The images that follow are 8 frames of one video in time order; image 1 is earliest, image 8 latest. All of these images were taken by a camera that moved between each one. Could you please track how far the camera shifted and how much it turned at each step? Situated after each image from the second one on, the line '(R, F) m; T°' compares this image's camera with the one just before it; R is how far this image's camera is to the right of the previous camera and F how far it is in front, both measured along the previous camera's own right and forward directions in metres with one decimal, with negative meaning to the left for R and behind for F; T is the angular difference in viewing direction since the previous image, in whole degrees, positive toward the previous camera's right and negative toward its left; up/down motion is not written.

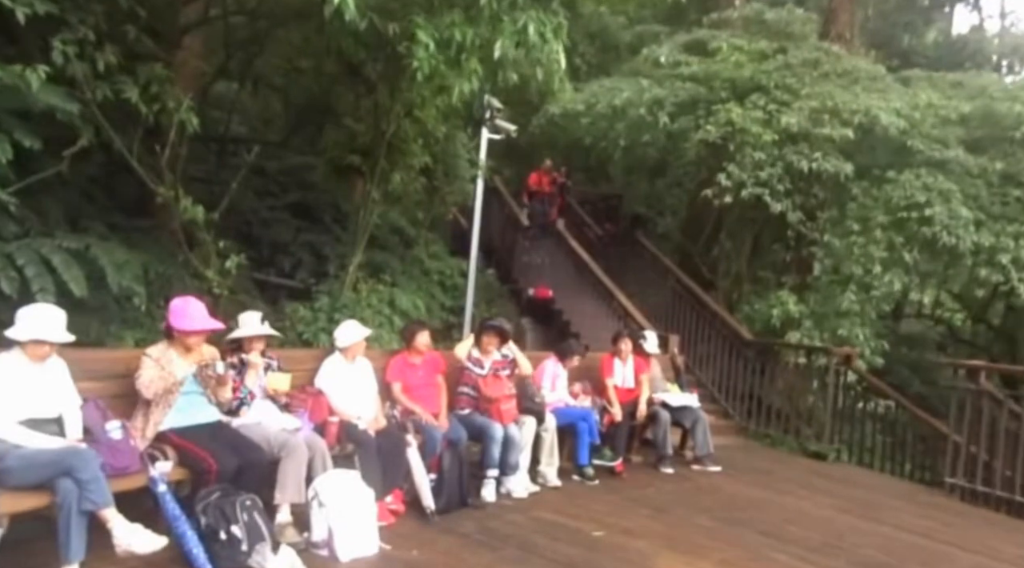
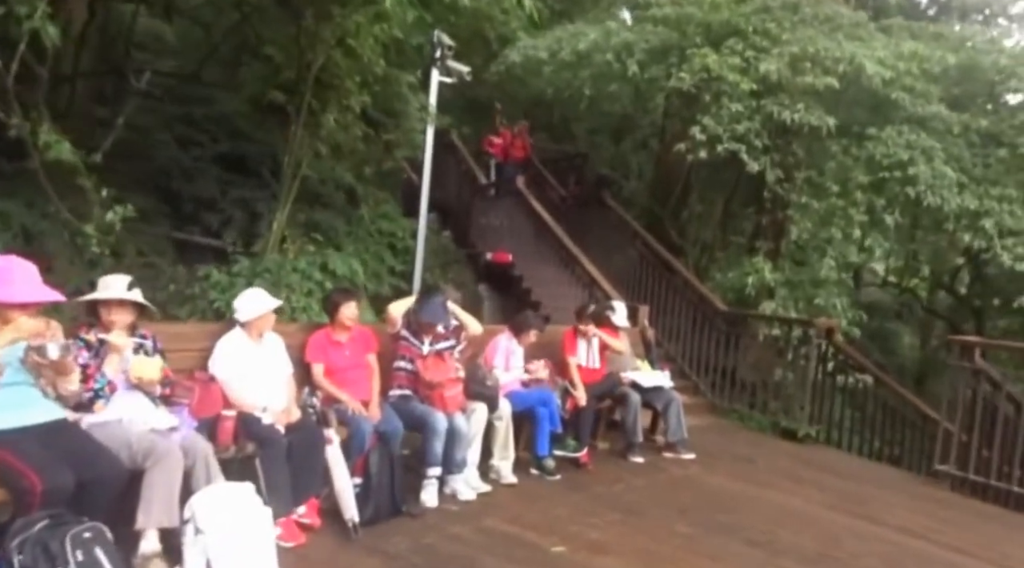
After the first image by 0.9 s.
(+0.1, +0.9) m; +3°
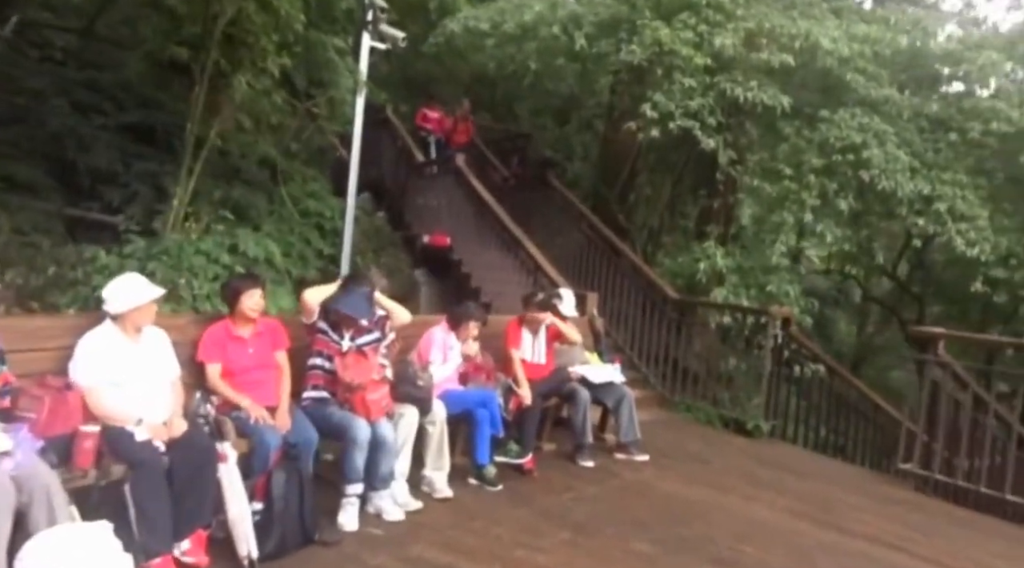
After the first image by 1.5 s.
(0.0, +0.6) m; +4°
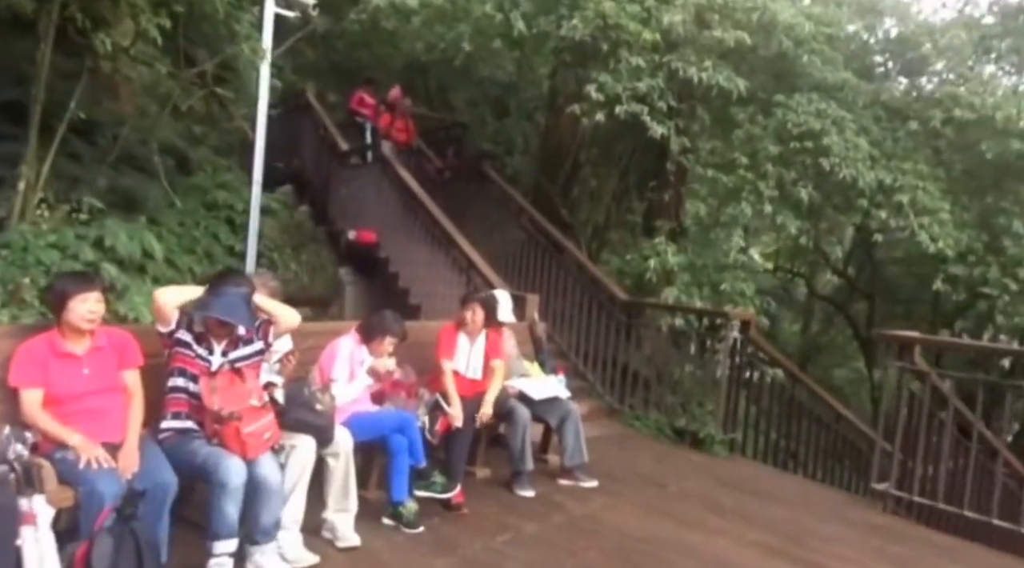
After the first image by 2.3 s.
(+0.1, +0.8) m; +4°
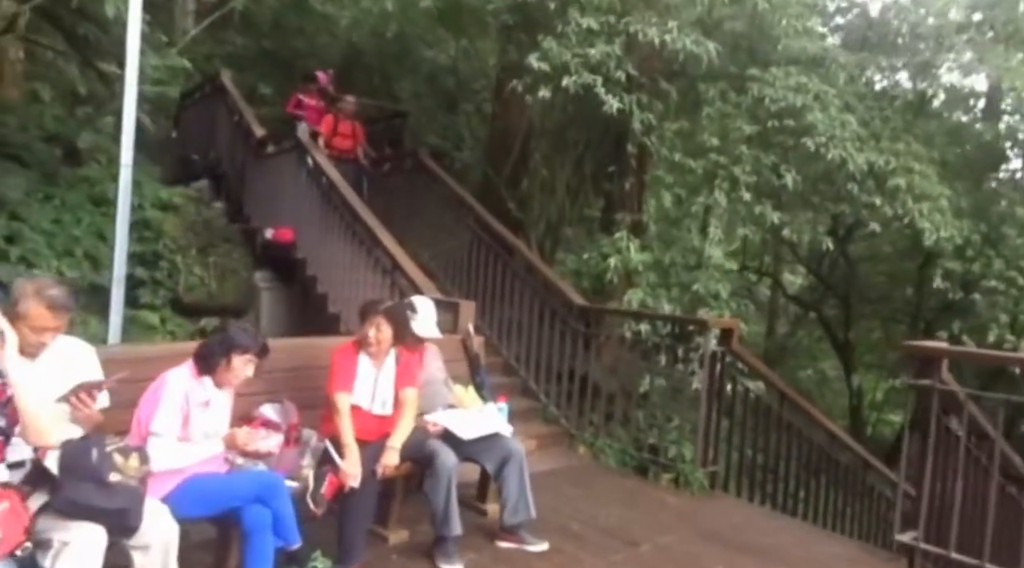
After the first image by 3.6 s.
(+0.2, +1.1) m; +3°
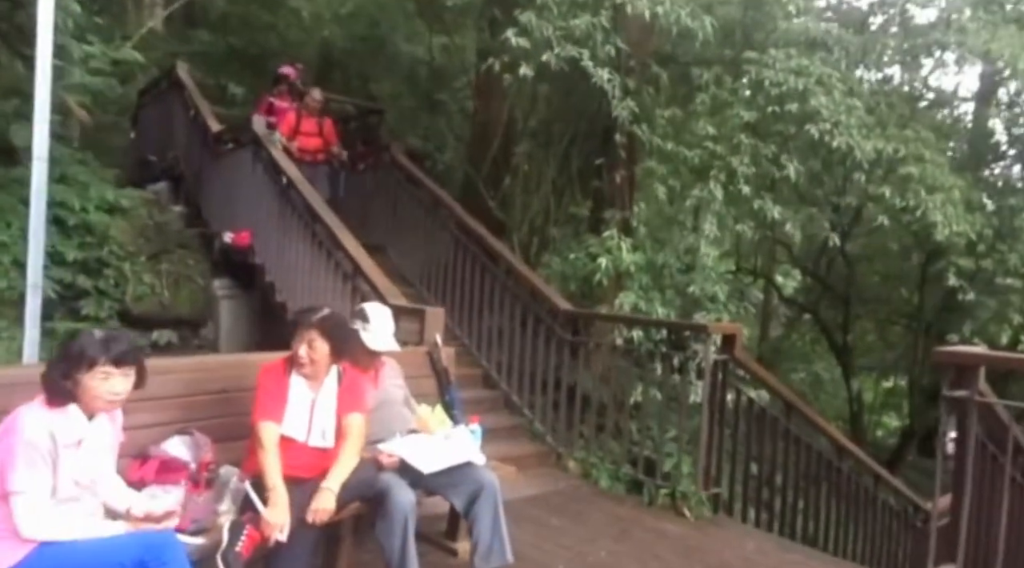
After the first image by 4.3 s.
(+0.1, +0.6) m; +1°
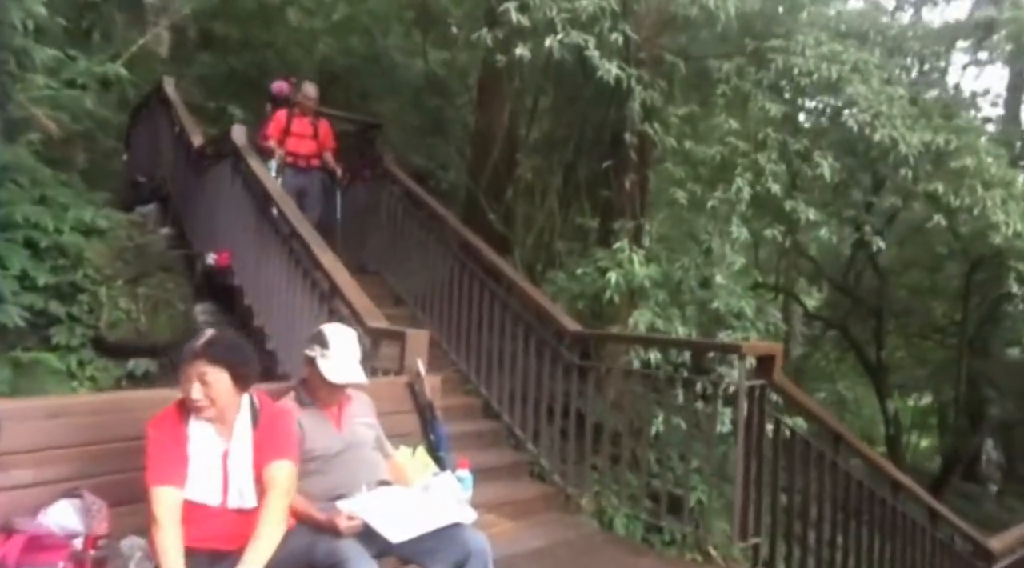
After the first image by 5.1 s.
(+0.1, +0.6) m; -1°
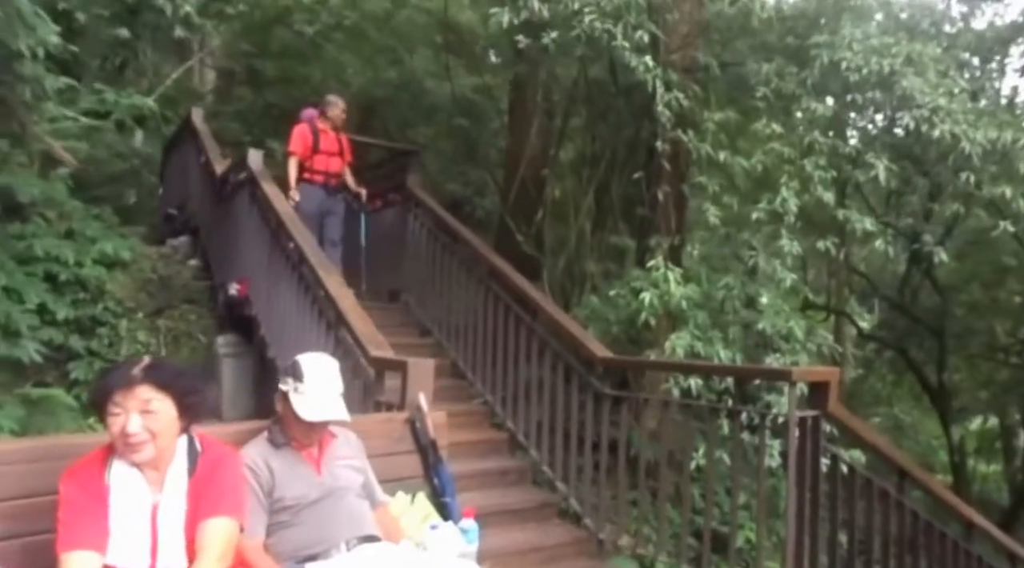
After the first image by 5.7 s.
(+0.1, +0.4) m; -3°
